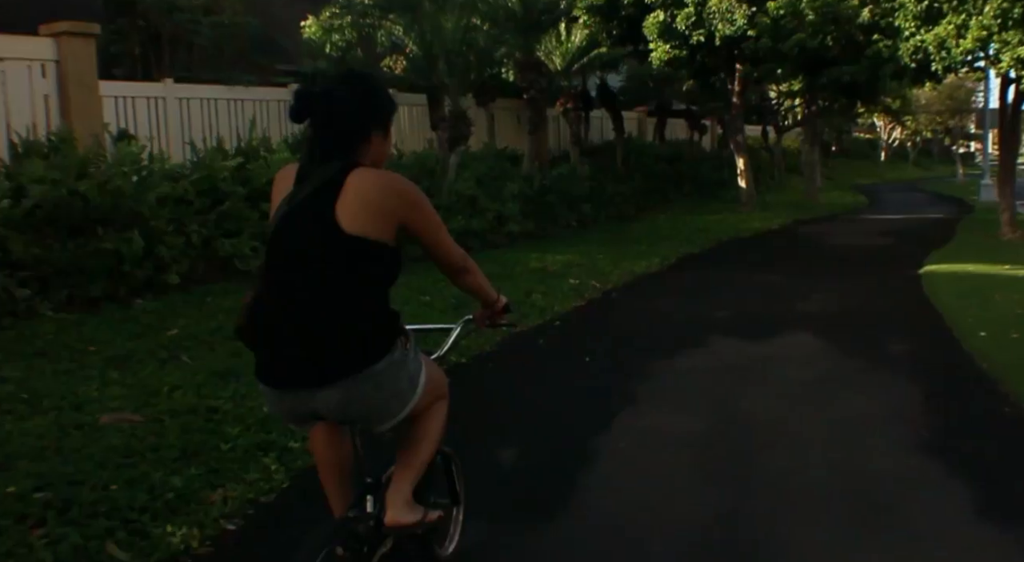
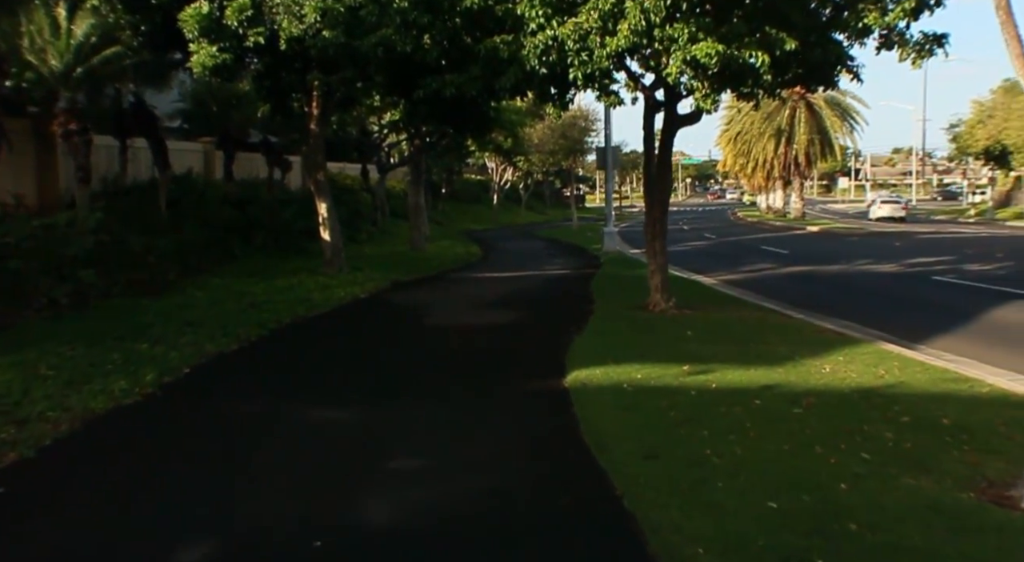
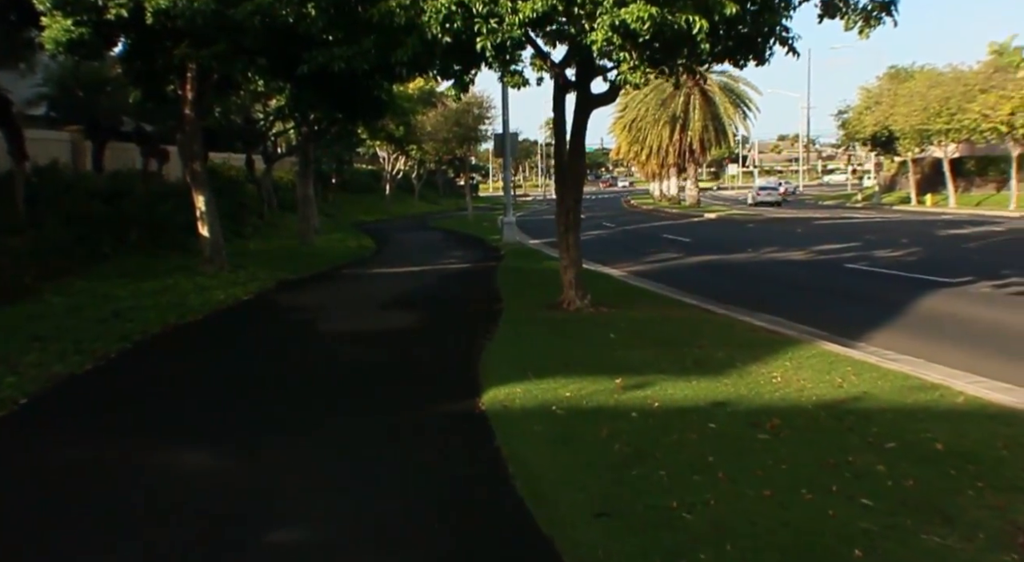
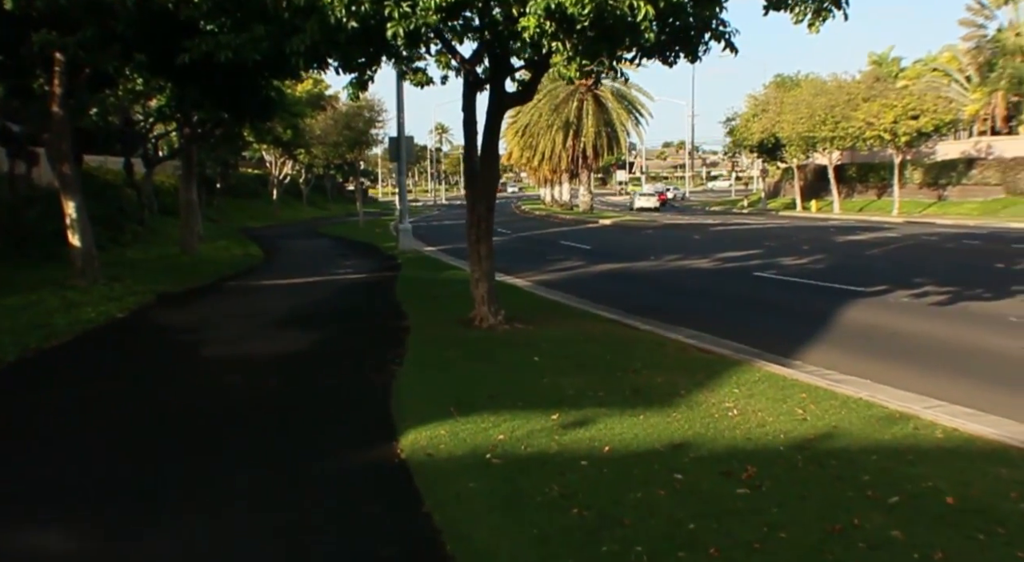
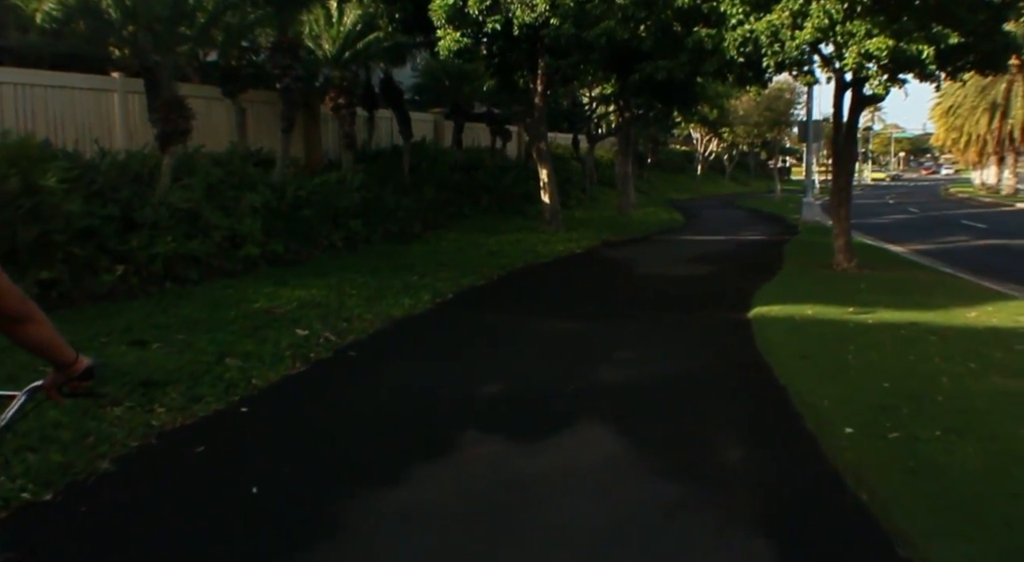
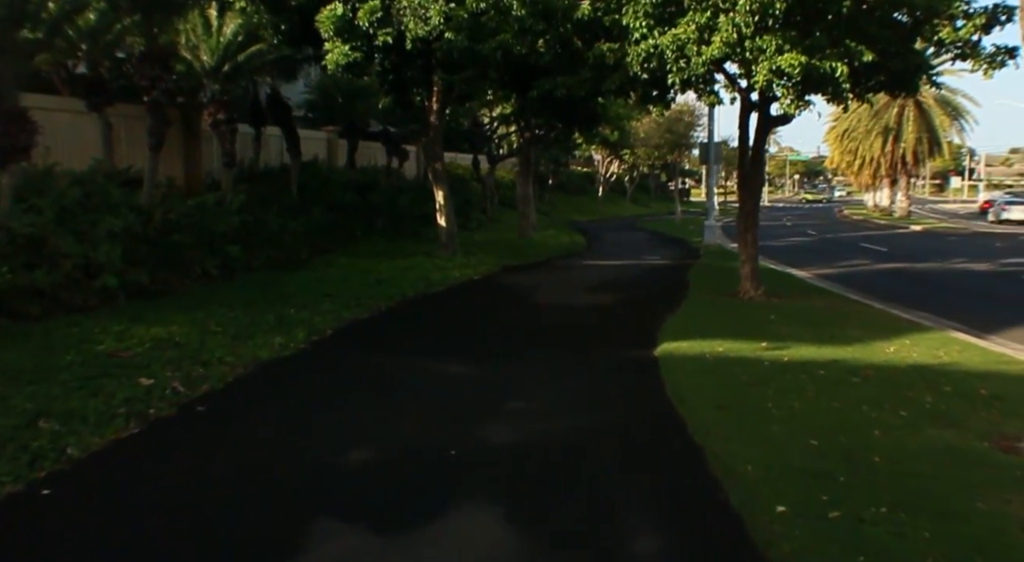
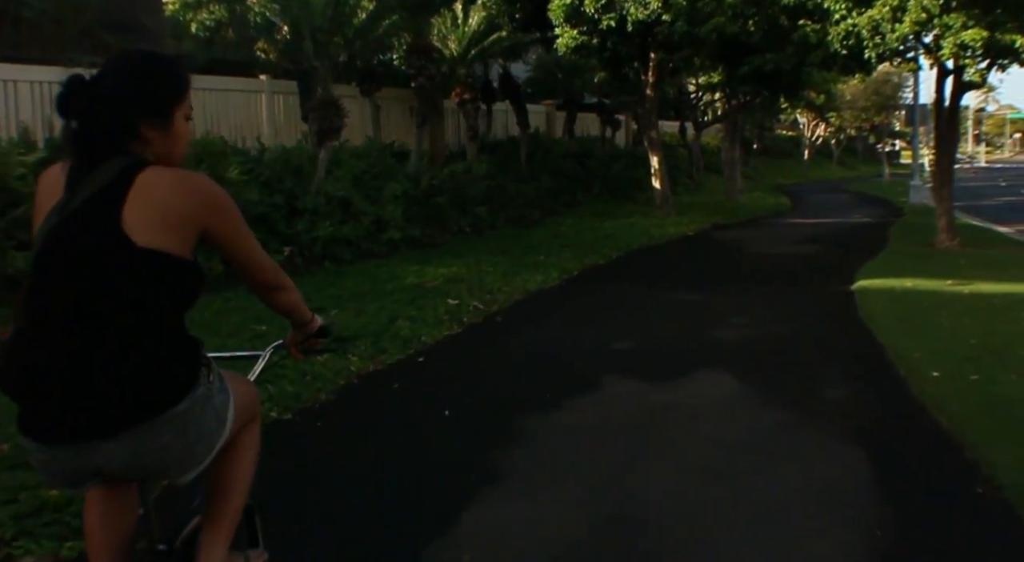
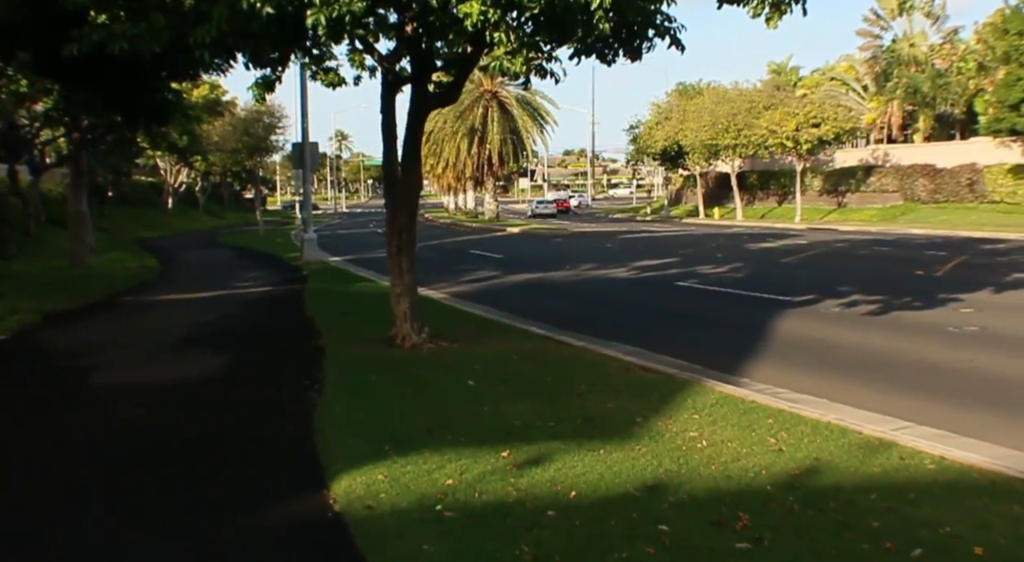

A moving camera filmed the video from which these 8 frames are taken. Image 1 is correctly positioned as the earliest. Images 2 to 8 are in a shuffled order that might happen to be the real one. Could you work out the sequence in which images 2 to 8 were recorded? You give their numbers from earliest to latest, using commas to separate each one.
7, 5, 6, 2, 3, 4, 8
